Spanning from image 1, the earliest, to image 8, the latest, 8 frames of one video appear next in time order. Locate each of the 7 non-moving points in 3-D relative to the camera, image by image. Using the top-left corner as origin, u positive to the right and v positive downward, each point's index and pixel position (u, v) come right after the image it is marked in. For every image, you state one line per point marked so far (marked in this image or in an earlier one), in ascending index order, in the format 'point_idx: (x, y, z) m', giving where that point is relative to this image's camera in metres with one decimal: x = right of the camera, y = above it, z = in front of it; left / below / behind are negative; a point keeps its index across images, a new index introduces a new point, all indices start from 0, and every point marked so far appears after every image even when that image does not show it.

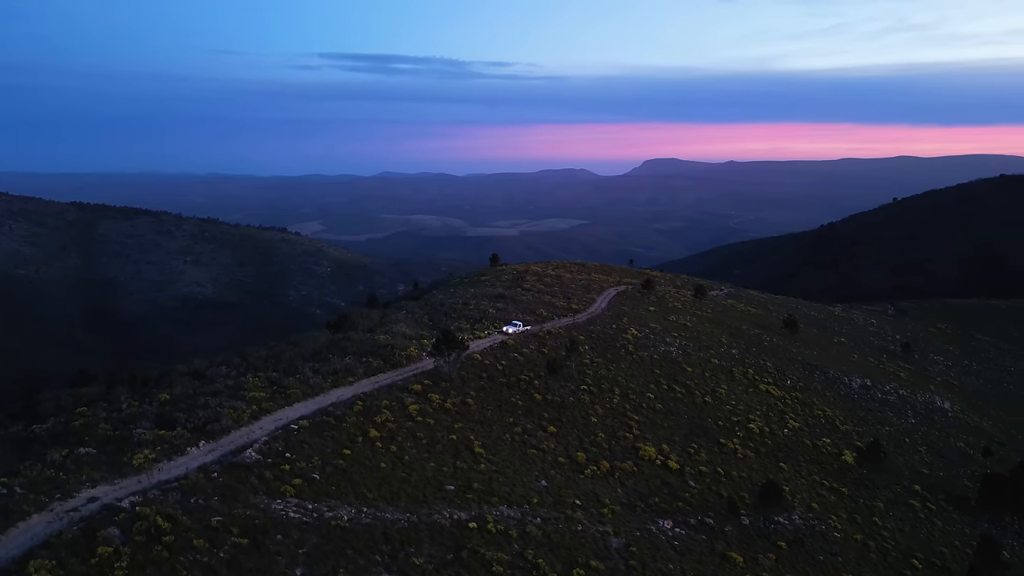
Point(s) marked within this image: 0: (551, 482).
0: (+1.1, -5.6, +17.3) m
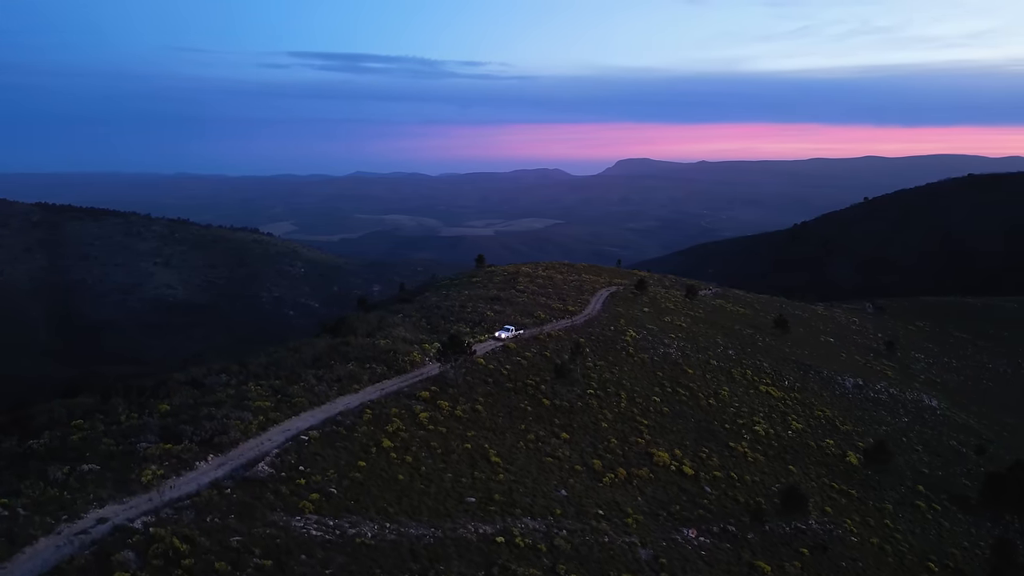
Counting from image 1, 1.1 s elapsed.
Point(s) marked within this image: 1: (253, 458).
0: (+1.7, -5.7, +16.9) m
1: (-6.6, -4.4, +15.5) m
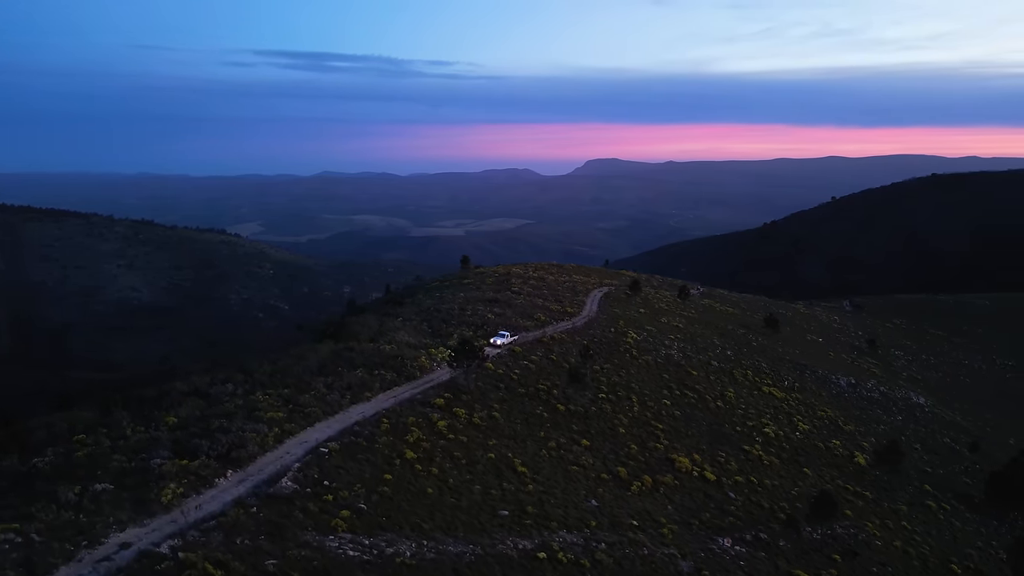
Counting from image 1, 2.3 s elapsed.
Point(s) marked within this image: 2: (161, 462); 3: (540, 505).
0: (+2.5, -5.8, +16.5) m
1: (-5.8, -4.5, +14.8) m
2: (-8.5, -4.2, +14.6) m
3: (+0.7, -5.6, +15.4) m
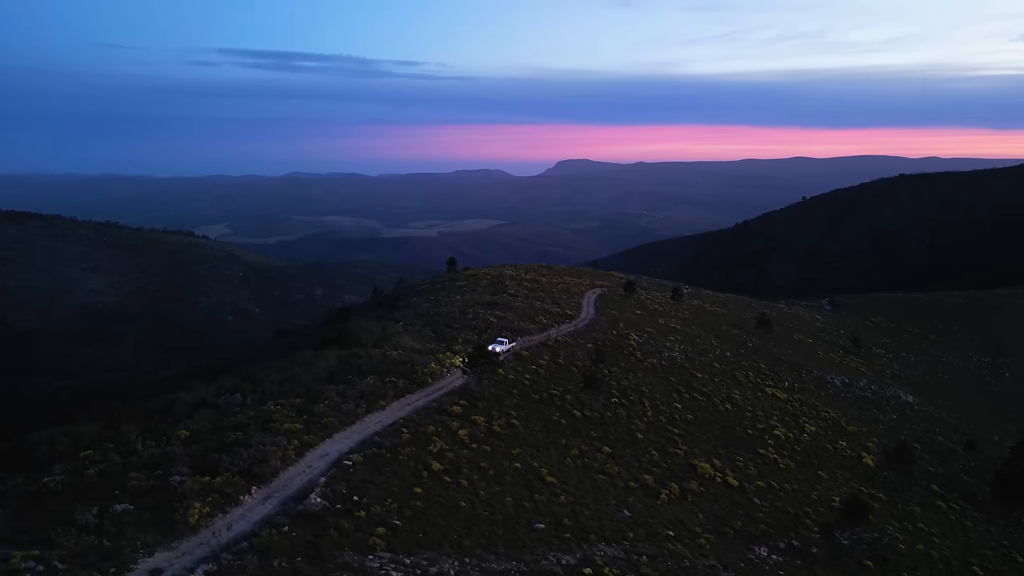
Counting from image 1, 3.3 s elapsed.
0: (+3.3, -6.0, +16.1) m
1: (-4.9, -4.7, +14.2) m
2: (-7.6, -4.4, +13.9) m
3: (+1.6, -5.7, +15.0) m
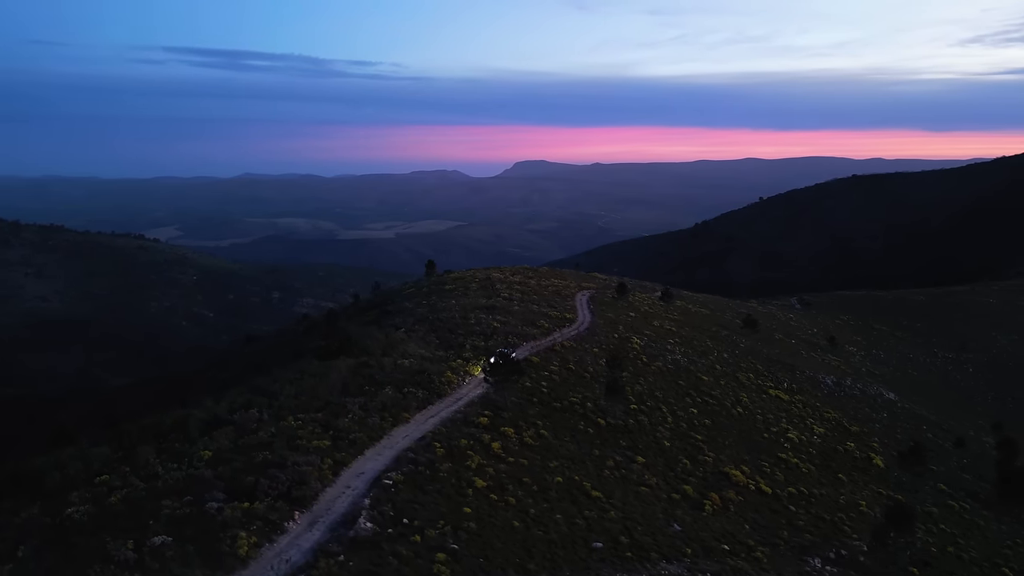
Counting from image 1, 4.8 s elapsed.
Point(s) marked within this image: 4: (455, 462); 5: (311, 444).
0: (+4.5, -6.2, +15.7) m
1: (-3.6, -5.0, +13.4) m
2: (-6.3, -4.7, +13.0) m
3: (+2.8, -5.9, +14.5) m
4: (-1.6, -4.8, +16.8) m
5: (-5.6, -4.4, +16.9) m
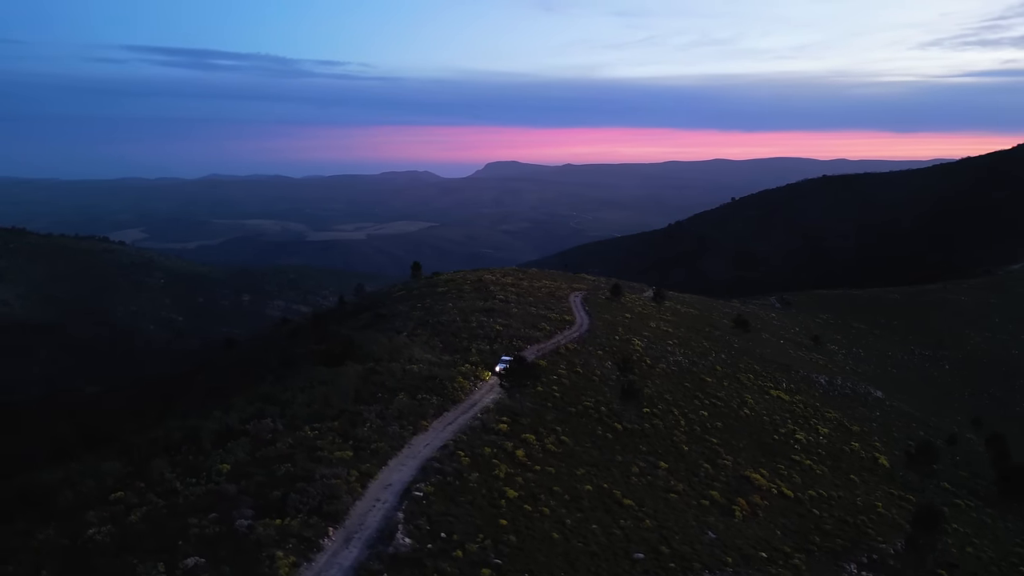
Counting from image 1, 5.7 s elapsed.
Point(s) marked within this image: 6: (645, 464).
0: (+5.3, -6.3, +15.4) m
1: (-2.8, -5.1, +13.0) m
2: (-5.4, -4.9, +12.5) m
3: (+3.7, -6.0, +14.3) m
4: (-0.8, -5.0, +16.4) m
5: (-4.9, -4.5, +16.3) m
6: (+4.3, -5.7, +19.4) m
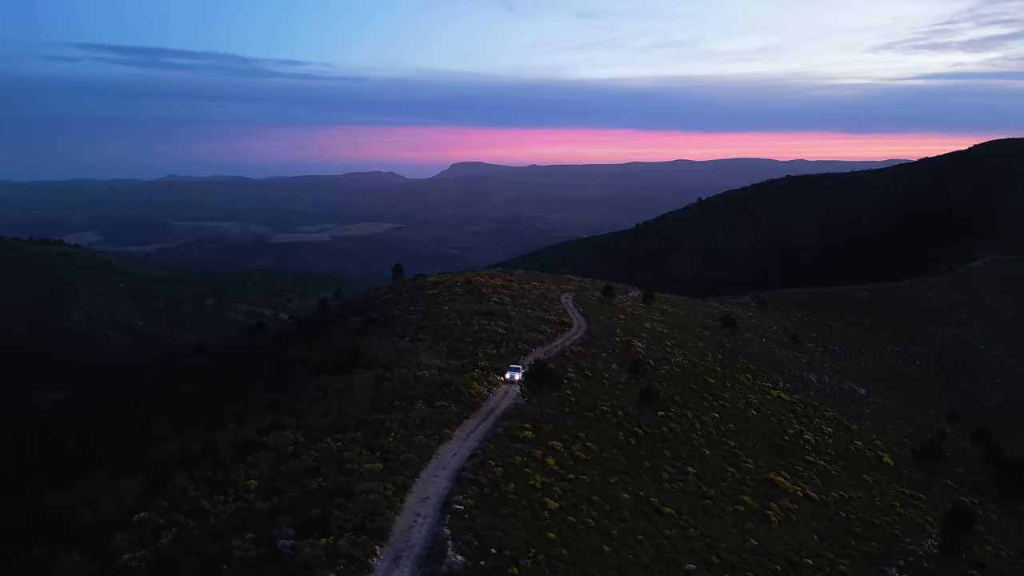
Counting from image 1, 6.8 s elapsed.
0: (+6.3, -6.4, +15.3) m
1: (-1.7, -5.3, +12.5) m
2: (-4.3, -5.1, +11.9) m
3: (+4.7, -6.1, +14.0) m
4: (+0.2, -5.1, +16.0) m
5: (-3.9, -4.7, +15.8) m
6: (+5.1, -5.8, +19.2) m
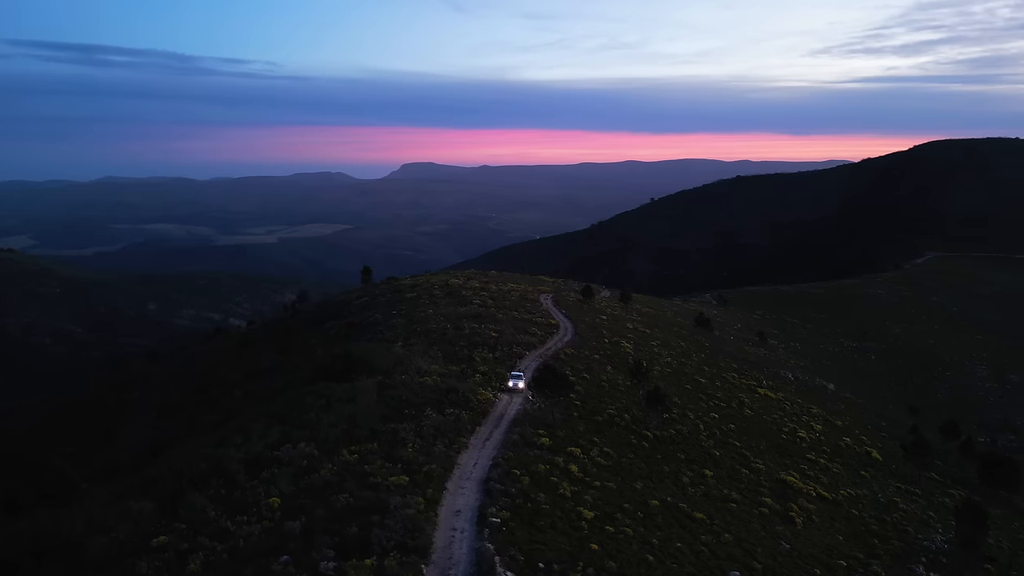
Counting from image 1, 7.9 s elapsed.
0: (+7.1, -6.5, +15.4) m
1: (-0.7, -5.5, +12.1) m
2: (-3.3, -5.2, +11.3) m
3: (+5.6, -6.2, +14.0) m
4: (+0.9, -5.3, +15.7) m
5: (-3.1, -4.9, +15.3) m
6: (+5.7, -5.9, +19.2) m
